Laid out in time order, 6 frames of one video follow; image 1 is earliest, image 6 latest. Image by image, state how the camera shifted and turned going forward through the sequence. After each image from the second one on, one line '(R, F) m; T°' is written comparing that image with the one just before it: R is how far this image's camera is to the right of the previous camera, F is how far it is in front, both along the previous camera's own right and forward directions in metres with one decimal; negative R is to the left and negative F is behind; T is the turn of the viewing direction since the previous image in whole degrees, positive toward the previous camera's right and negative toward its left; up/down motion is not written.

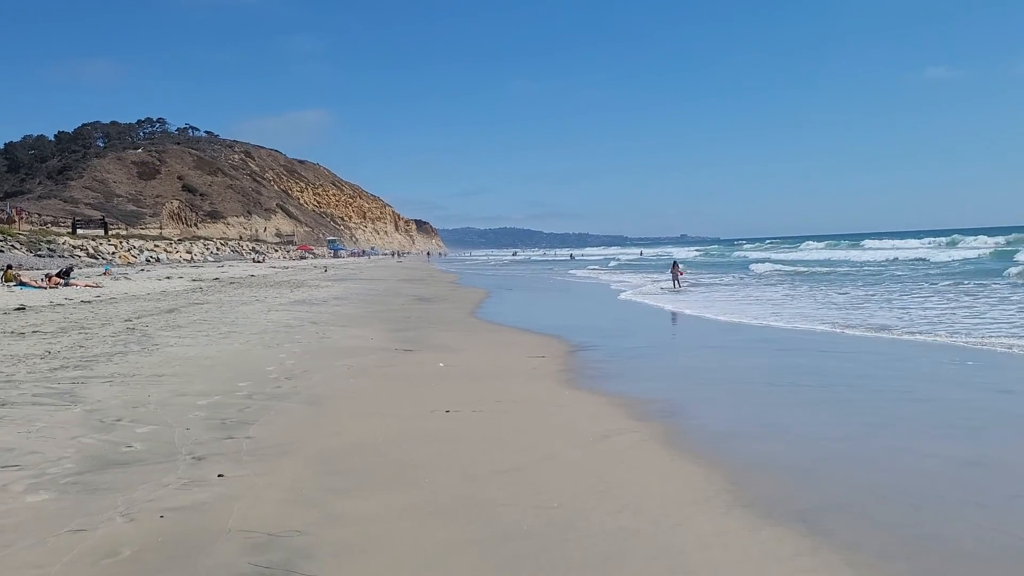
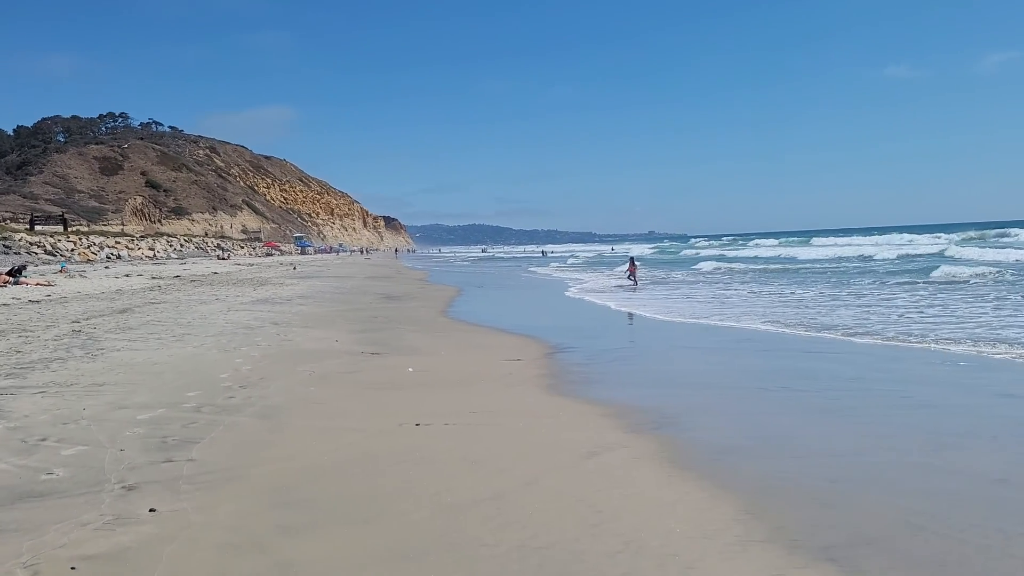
(0.0, +0.5) m; +2°
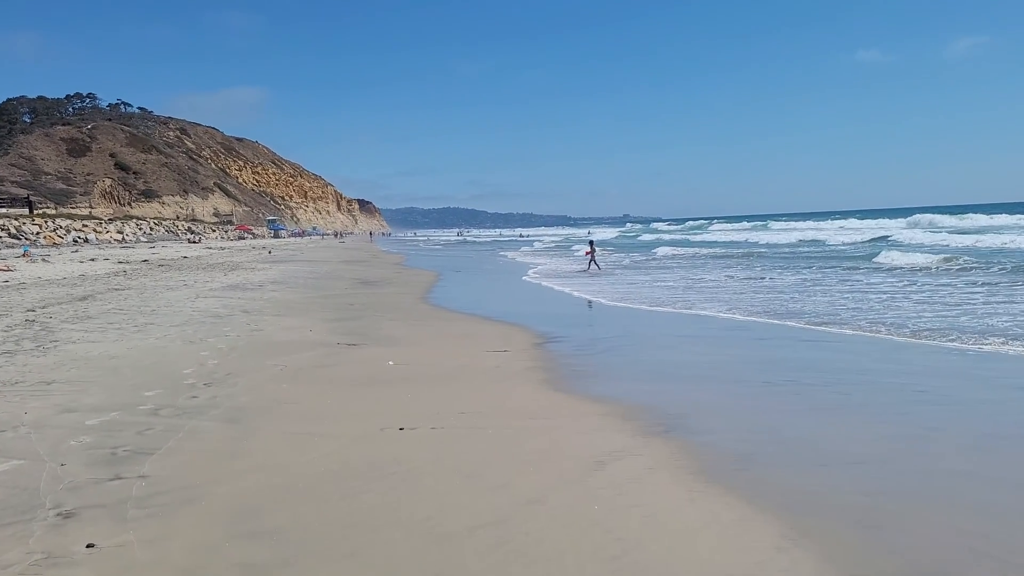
(-0.1, +0.5) m; +2°
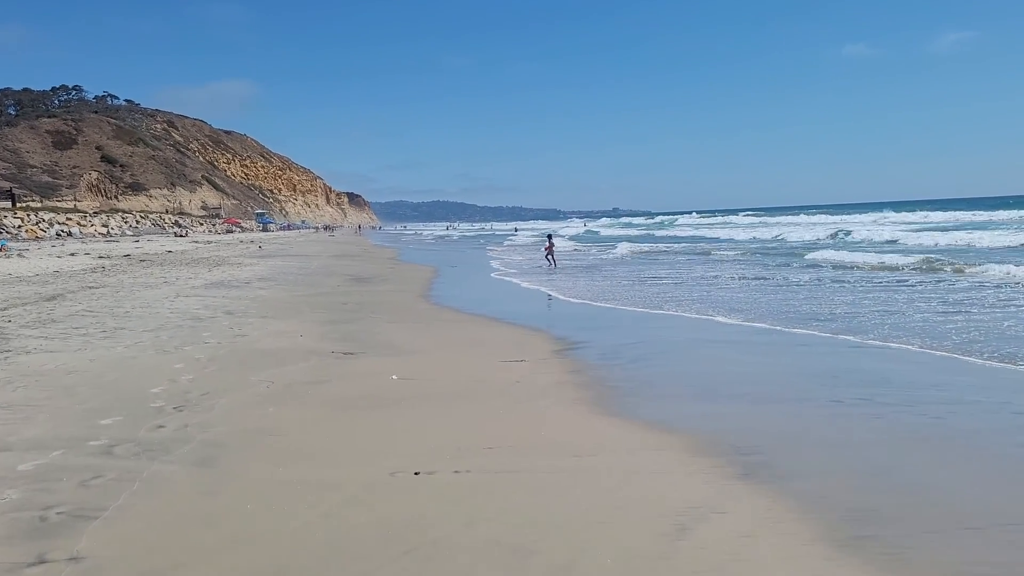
(-0.2, +0.9) m; +1°
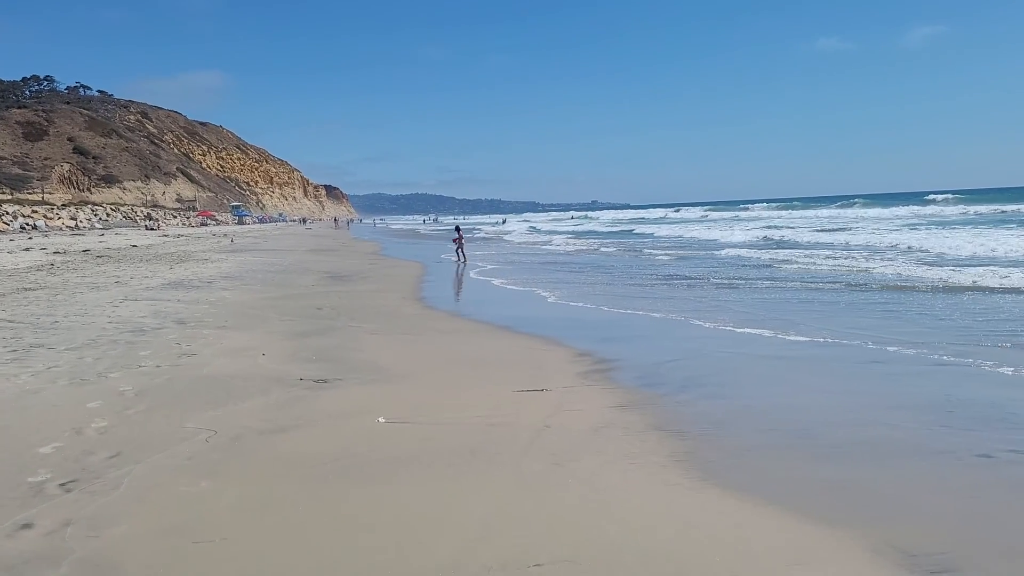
(-0.2, +1.5) m; +1°
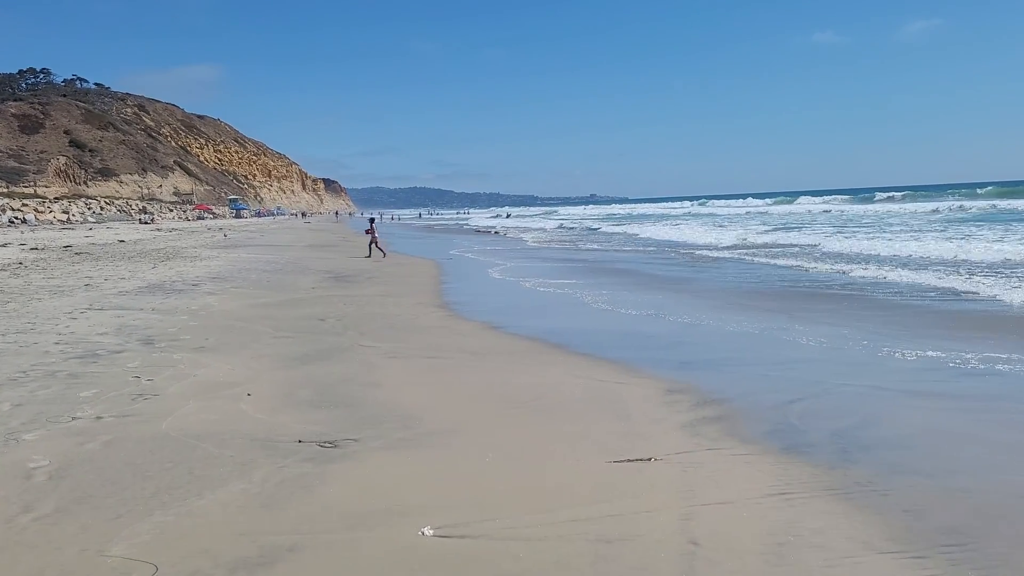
(-0.4, +1.7) m; 0°
